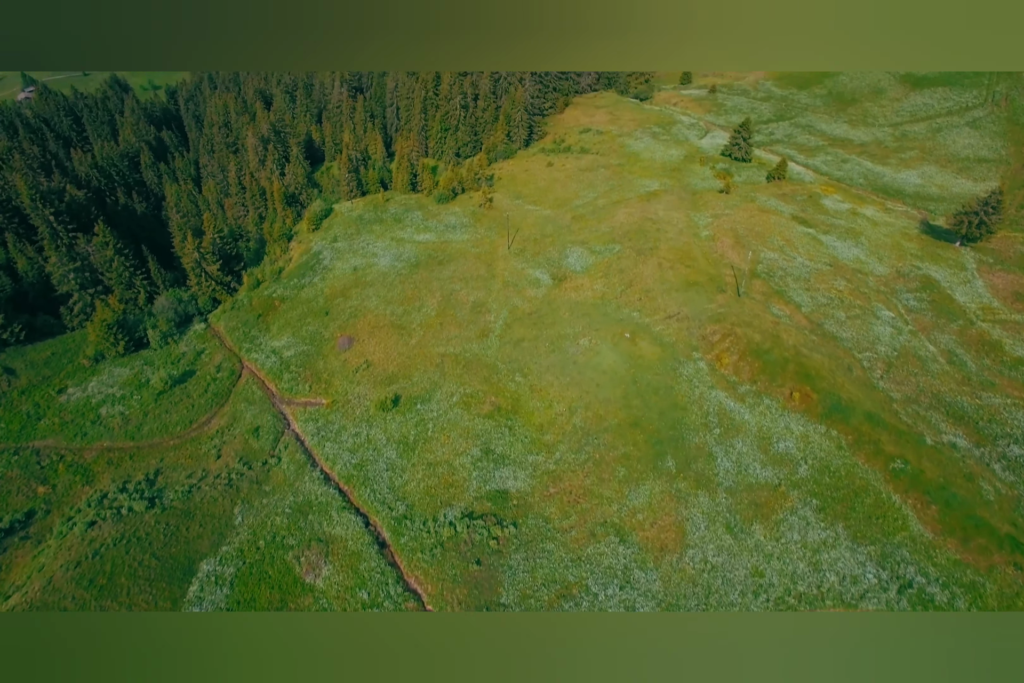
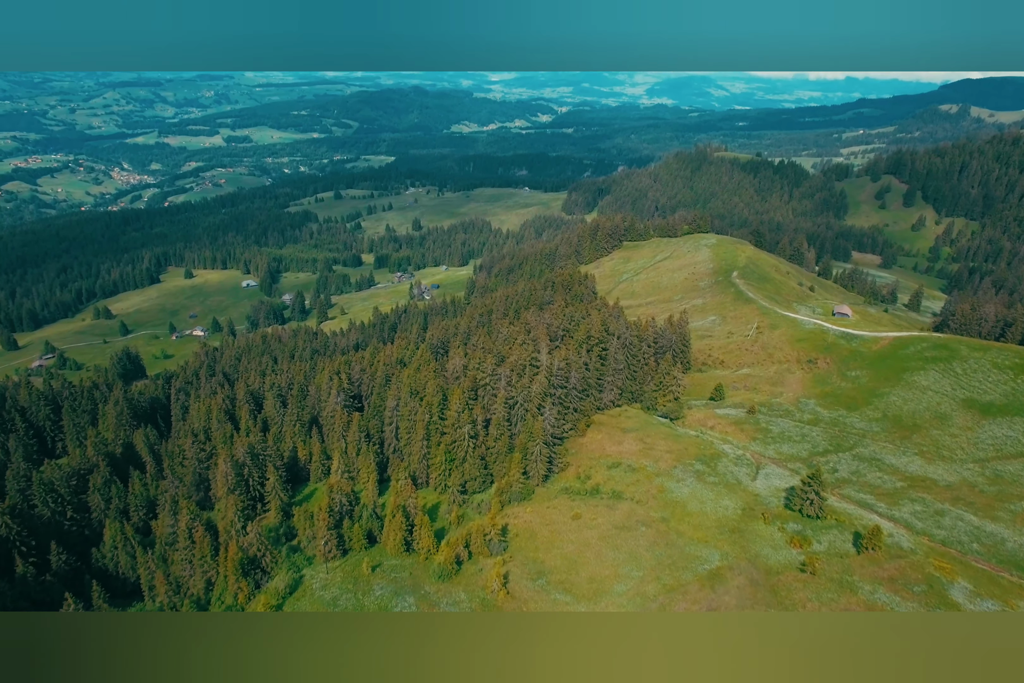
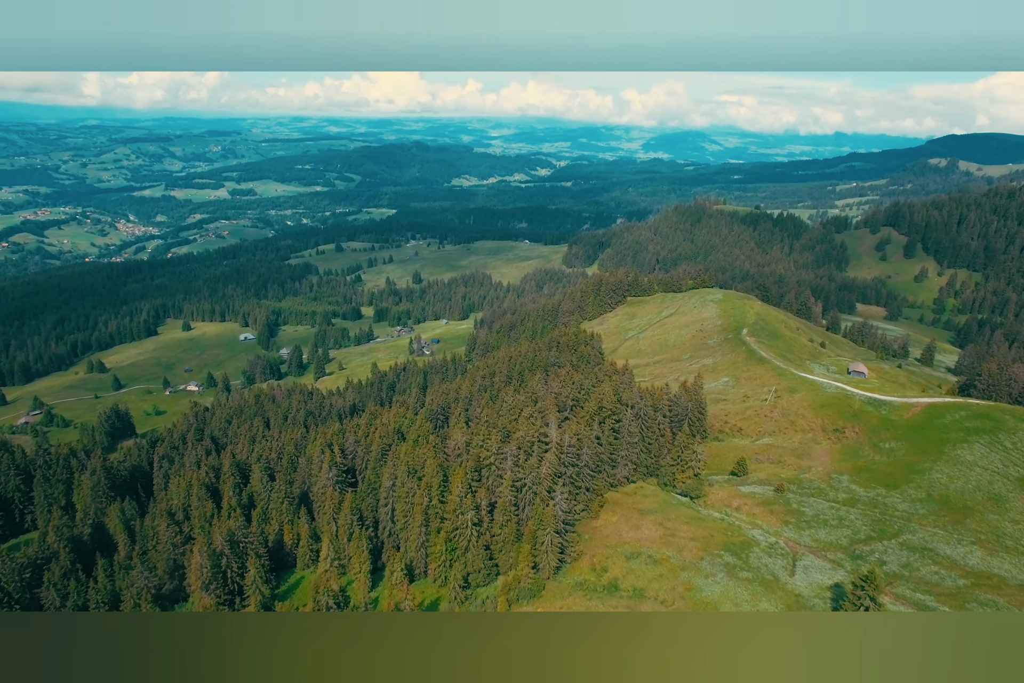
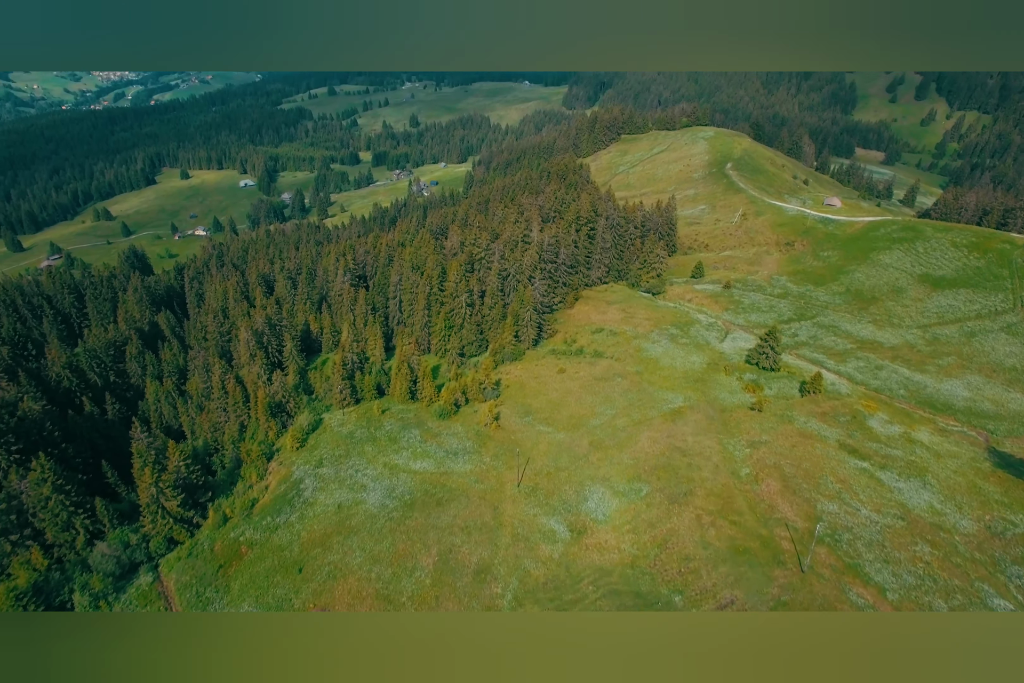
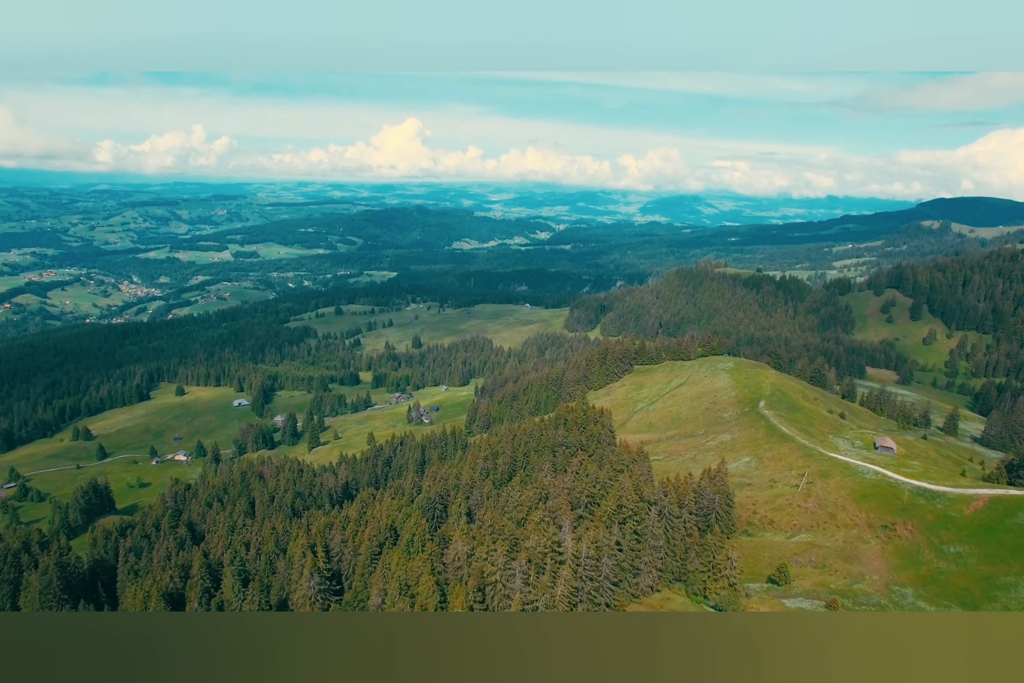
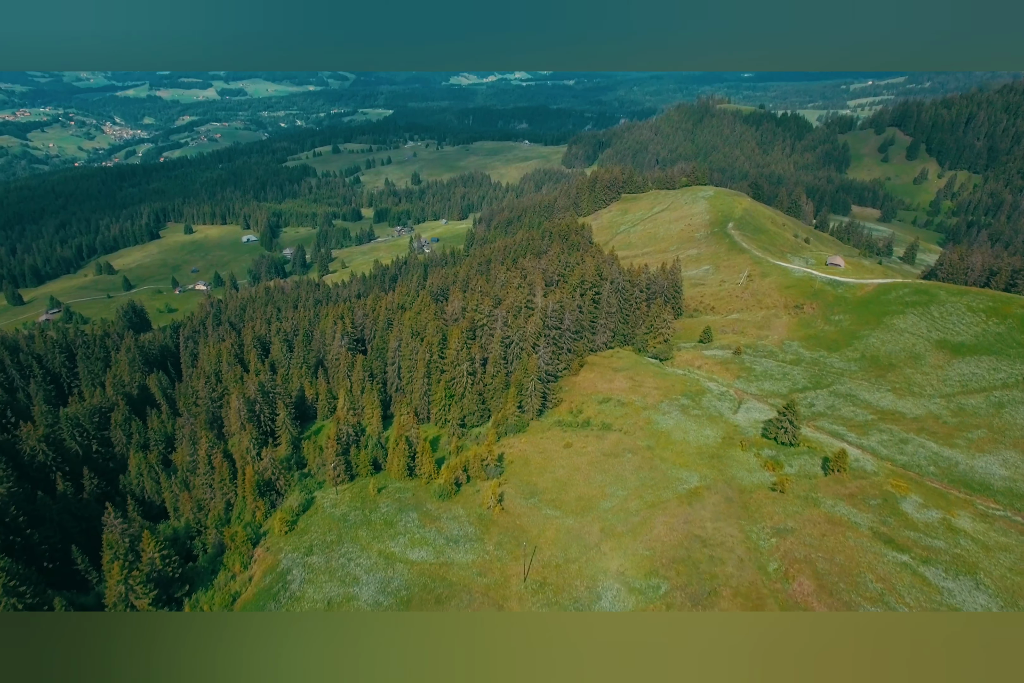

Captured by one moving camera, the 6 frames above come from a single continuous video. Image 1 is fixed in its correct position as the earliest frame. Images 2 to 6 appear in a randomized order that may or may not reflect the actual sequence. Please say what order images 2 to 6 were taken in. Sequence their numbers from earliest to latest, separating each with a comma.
4, 6, 2, 3, 5
